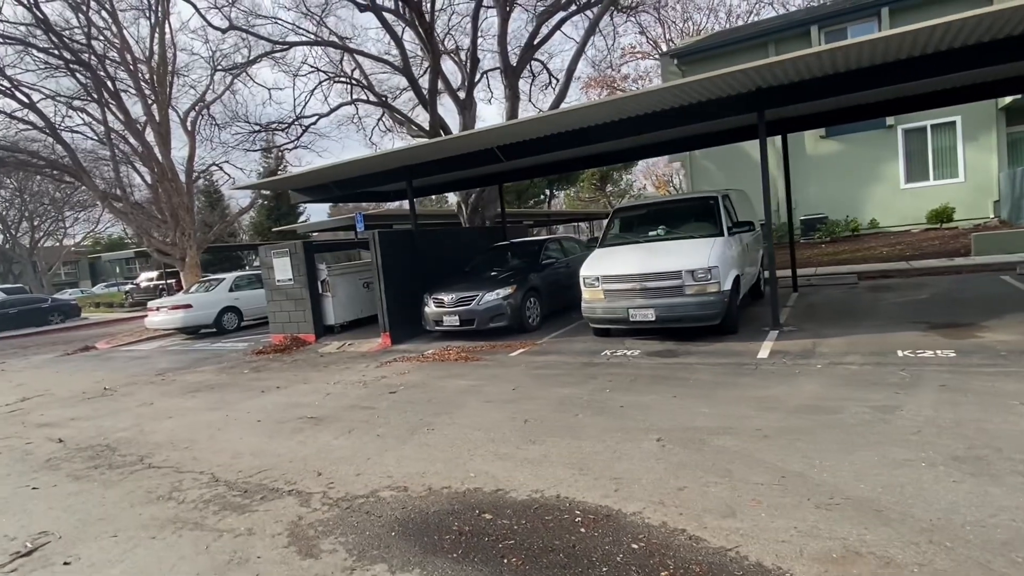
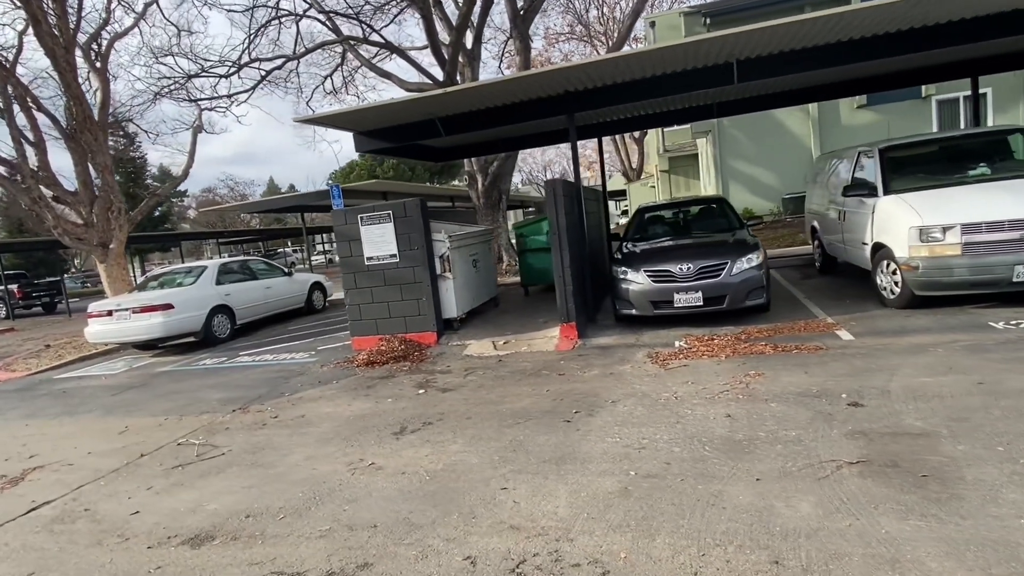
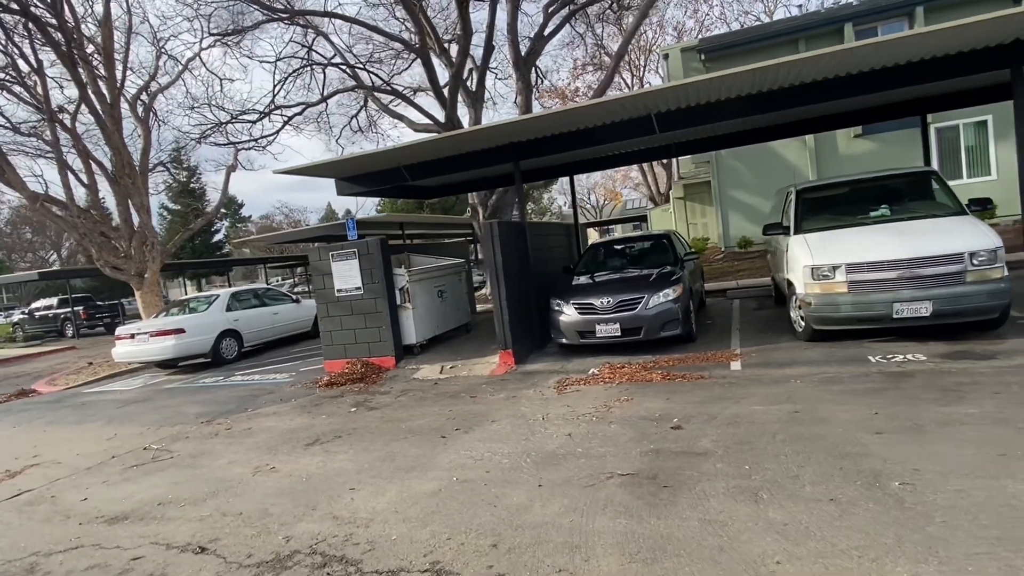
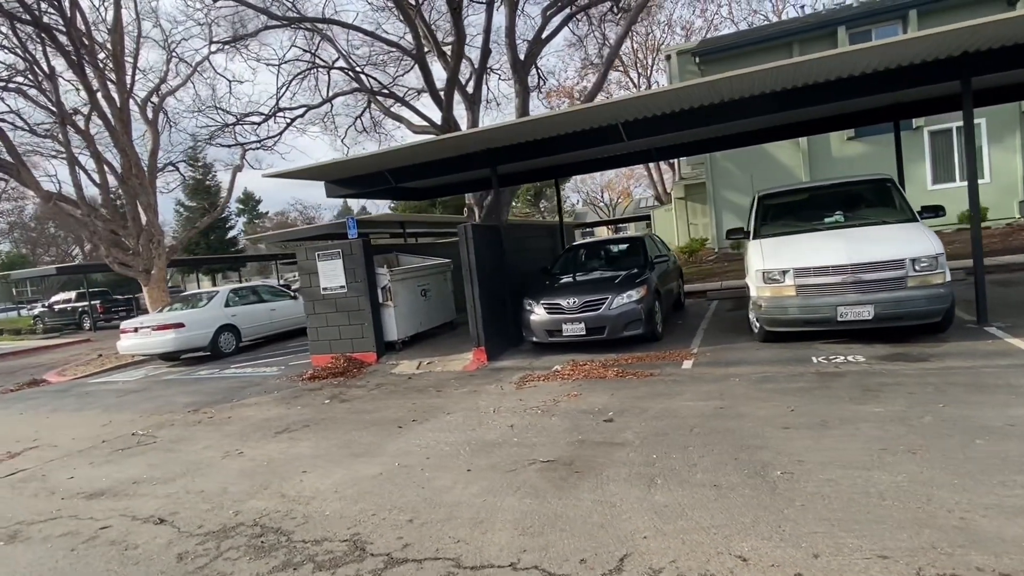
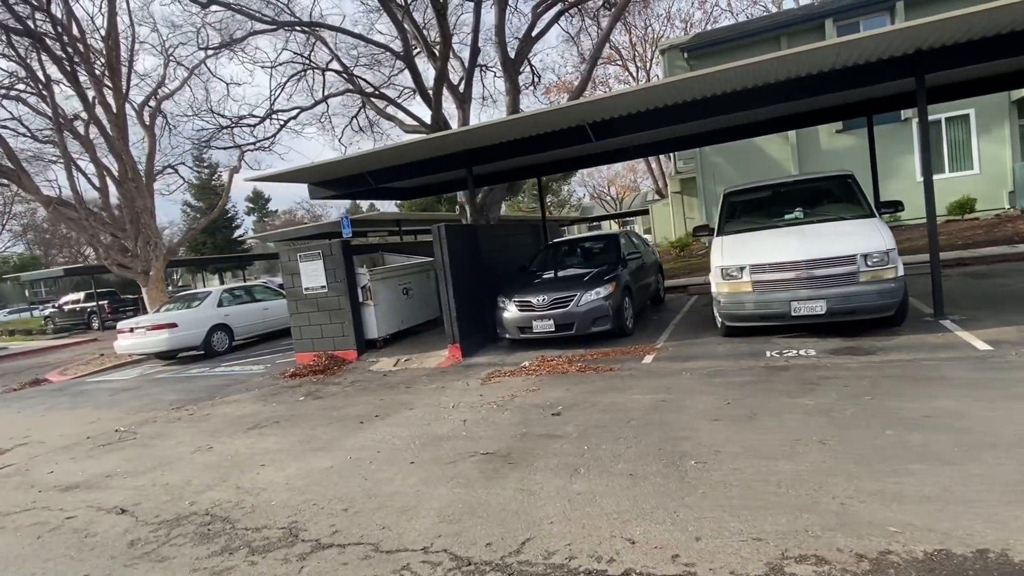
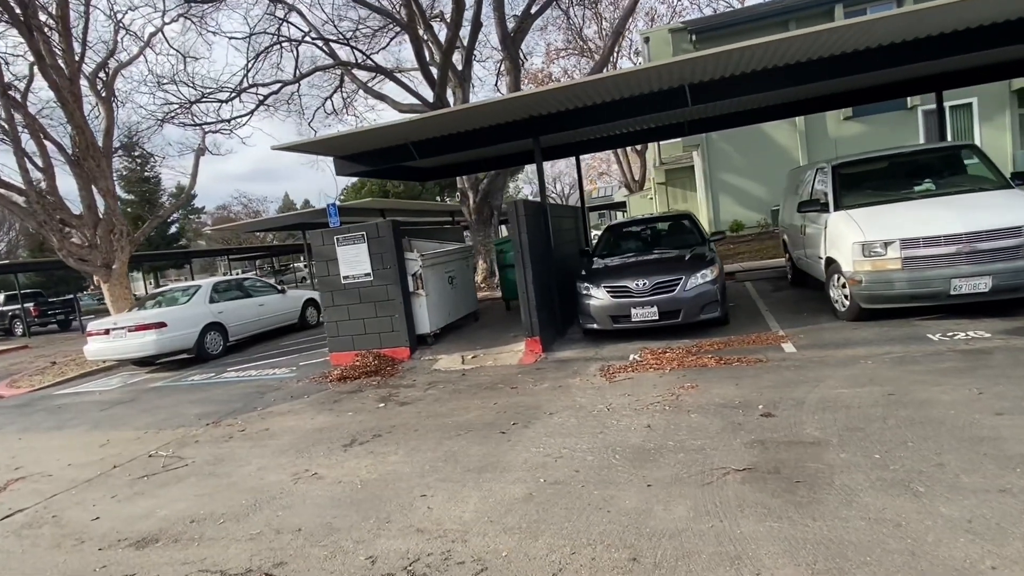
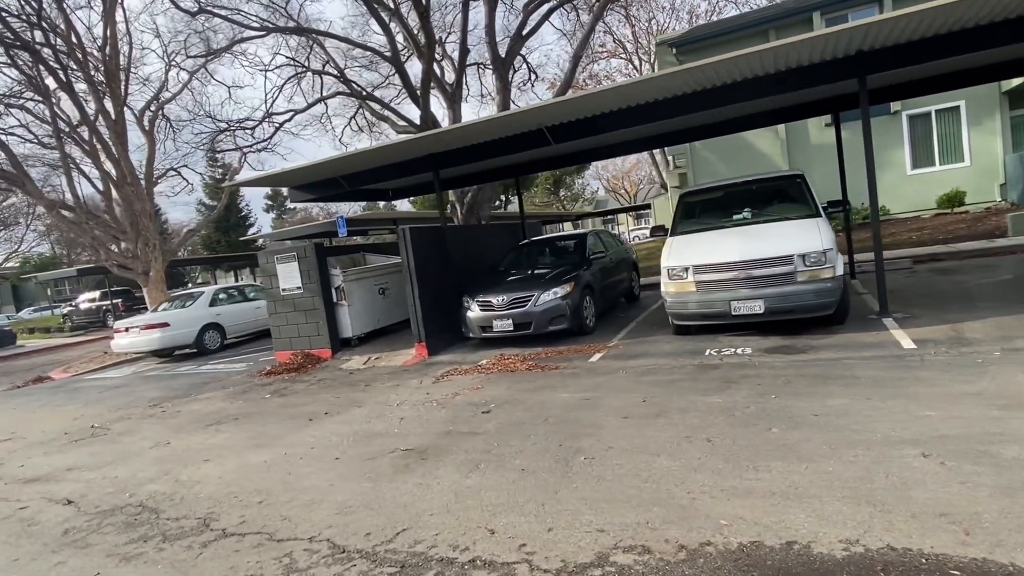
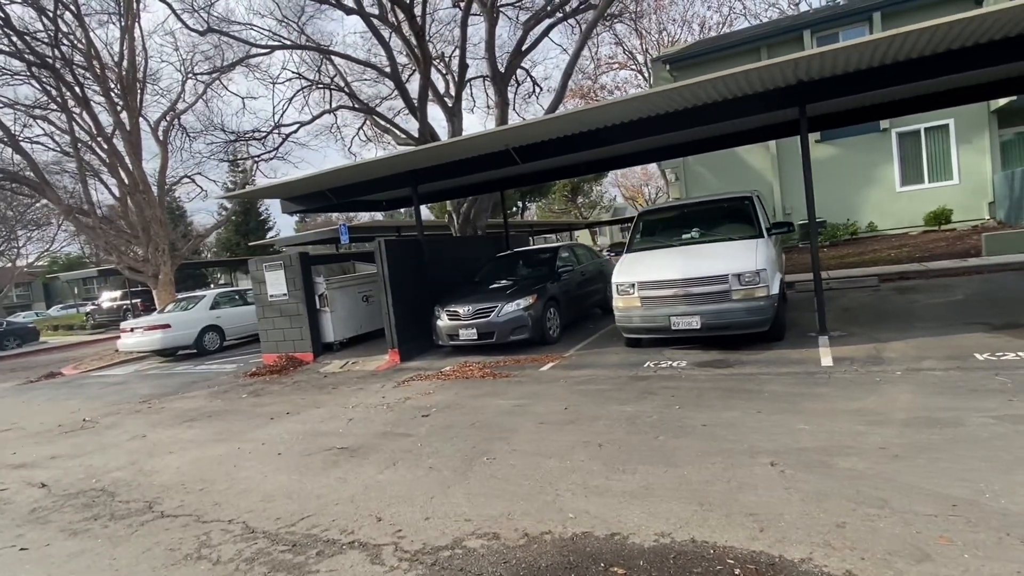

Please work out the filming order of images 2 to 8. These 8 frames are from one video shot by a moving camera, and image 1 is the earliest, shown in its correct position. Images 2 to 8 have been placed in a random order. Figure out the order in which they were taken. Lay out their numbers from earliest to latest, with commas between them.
8, 7, 5, 4, 3, 6, 2
